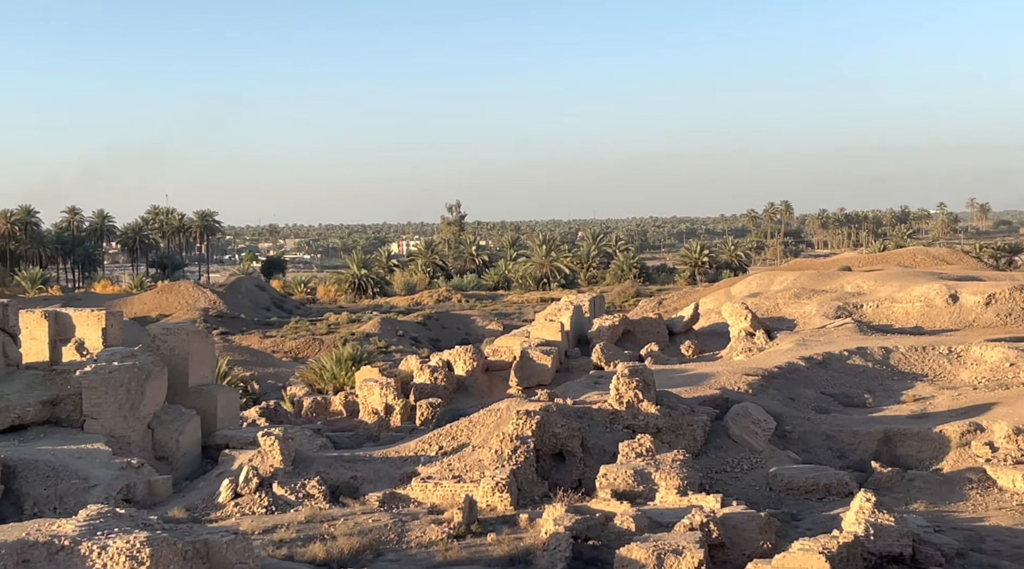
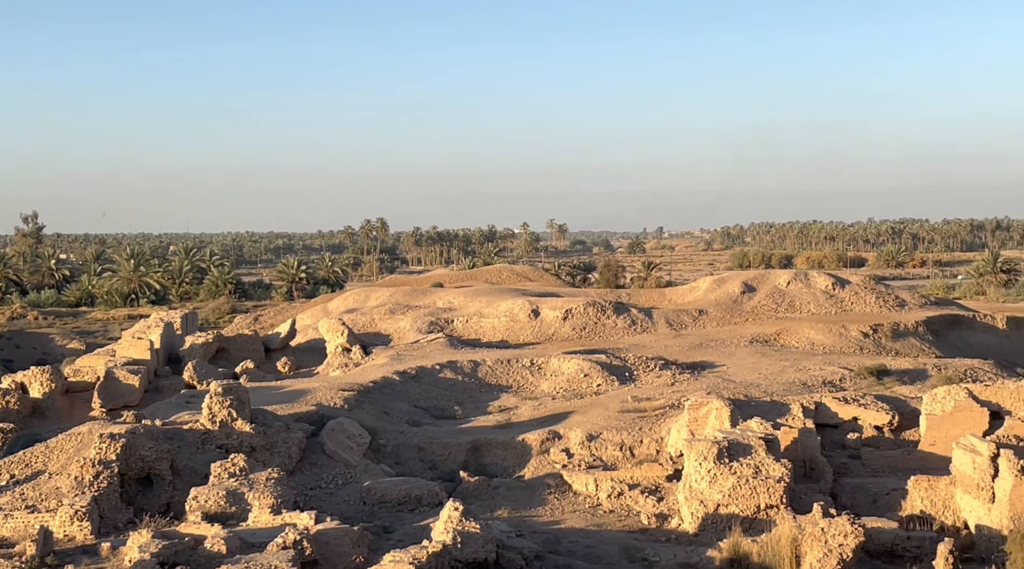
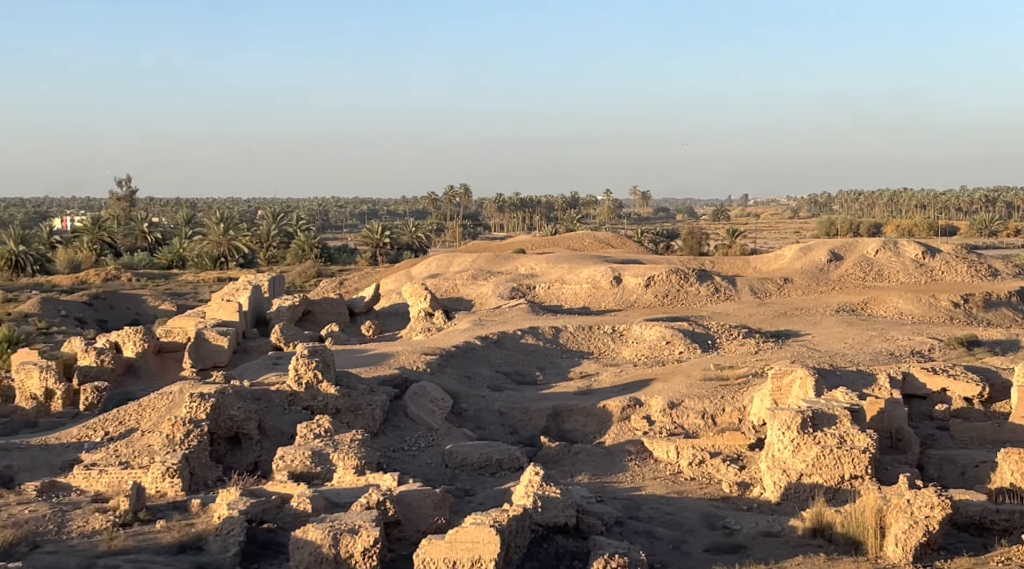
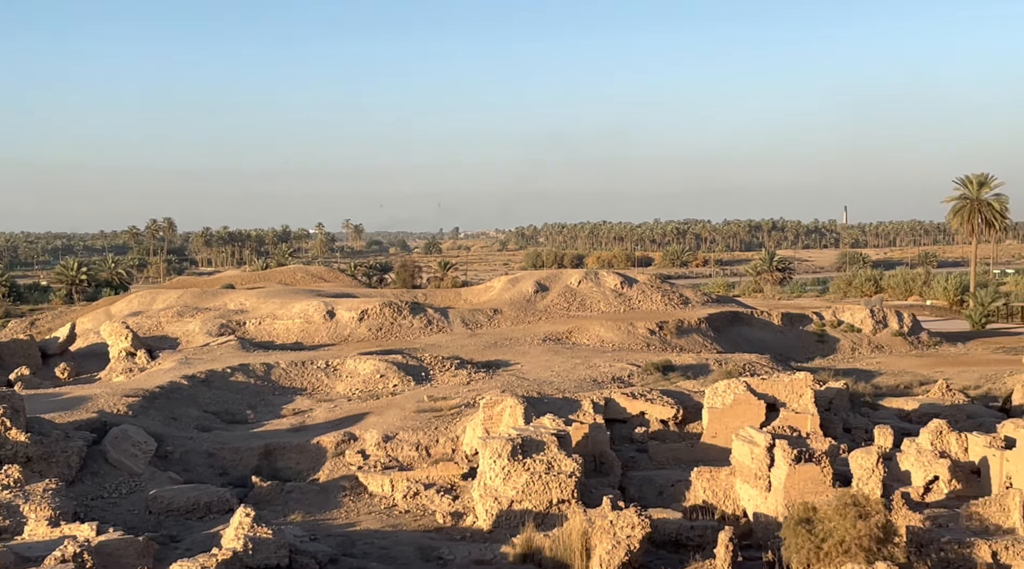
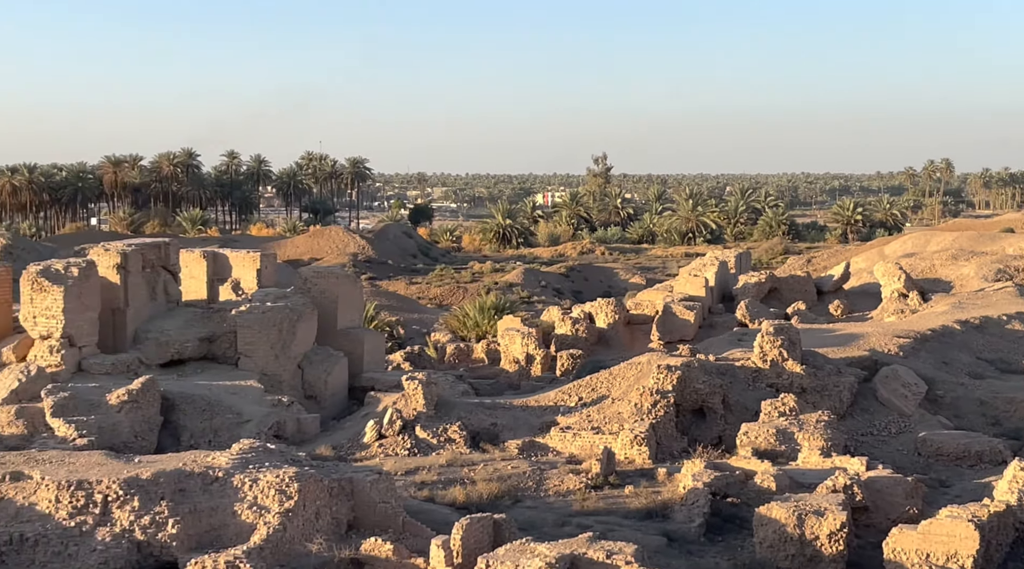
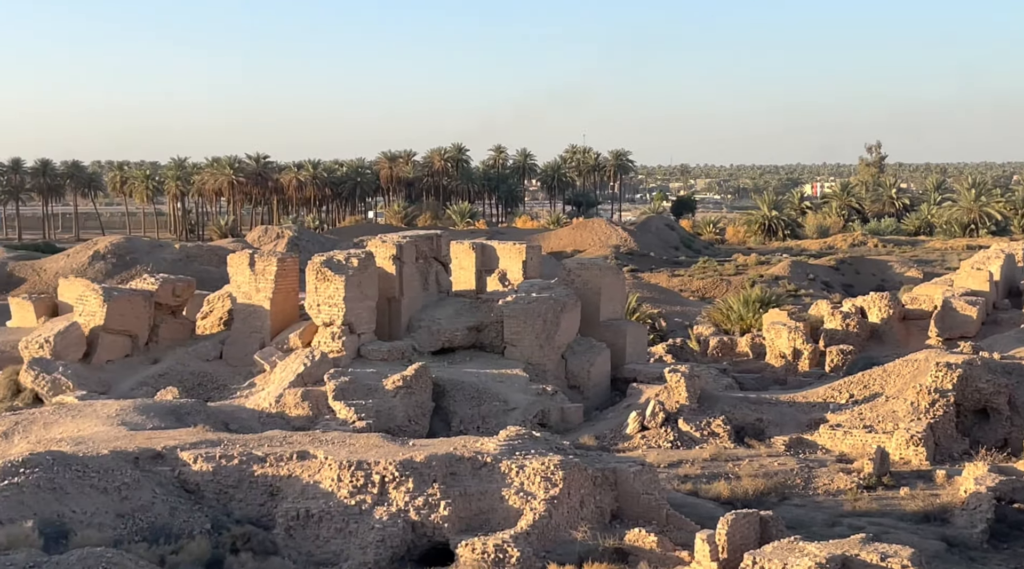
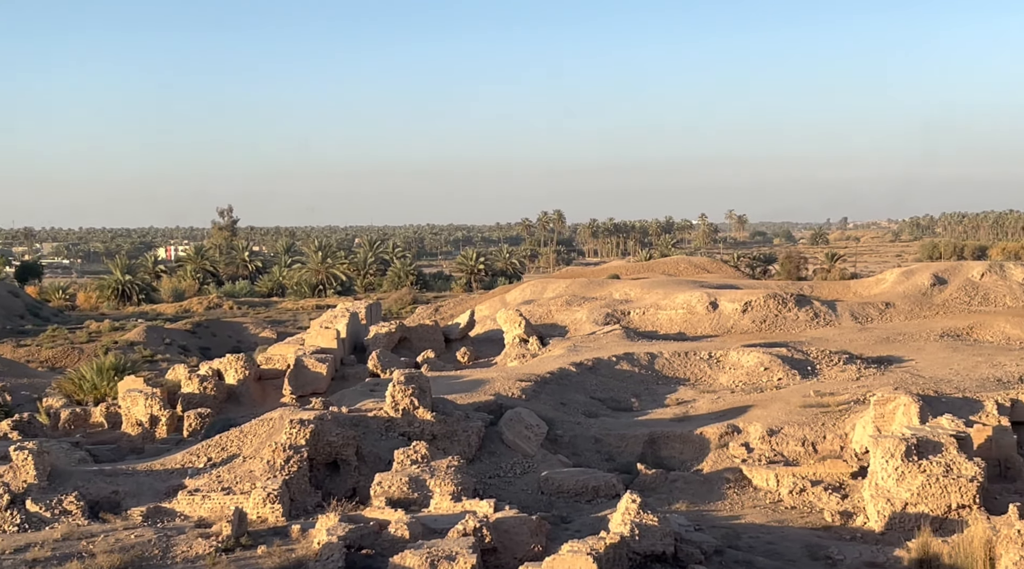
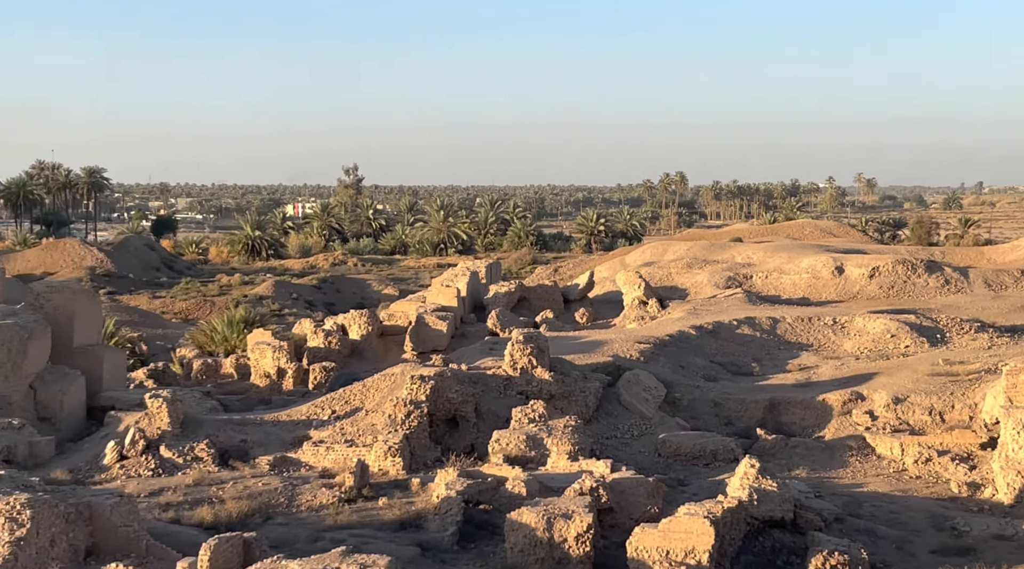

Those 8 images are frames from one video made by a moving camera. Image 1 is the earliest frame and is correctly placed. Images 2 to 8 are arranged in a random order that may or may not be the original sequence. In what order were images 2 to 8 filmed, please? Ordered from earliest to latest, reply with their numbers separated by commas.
7, 2, 4, 3, 8, 5, 6
